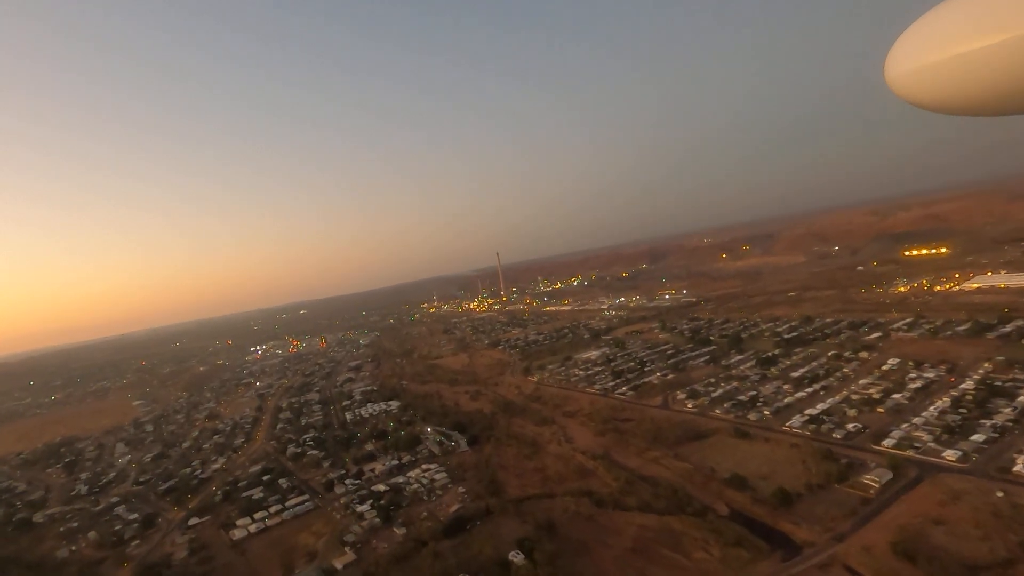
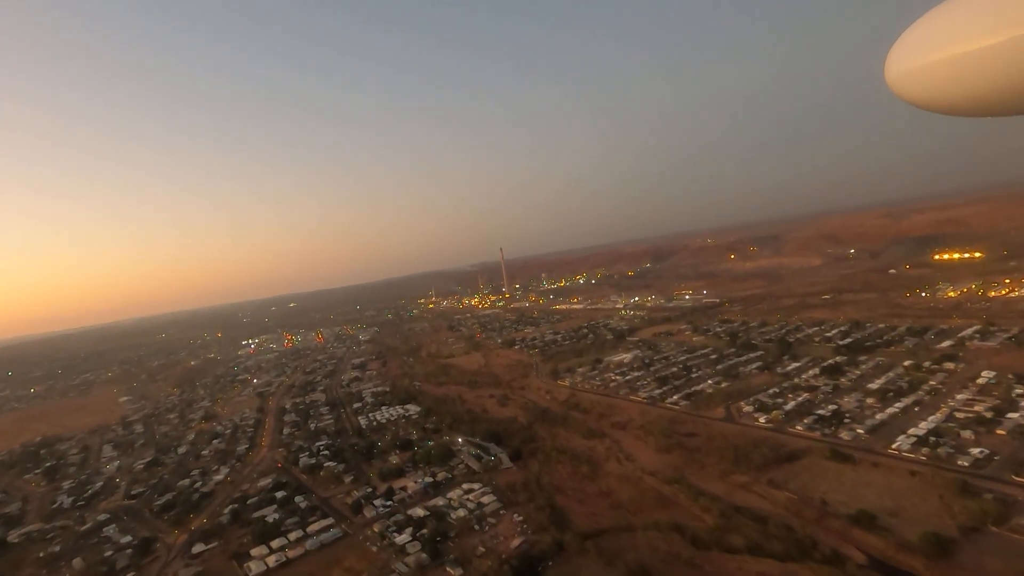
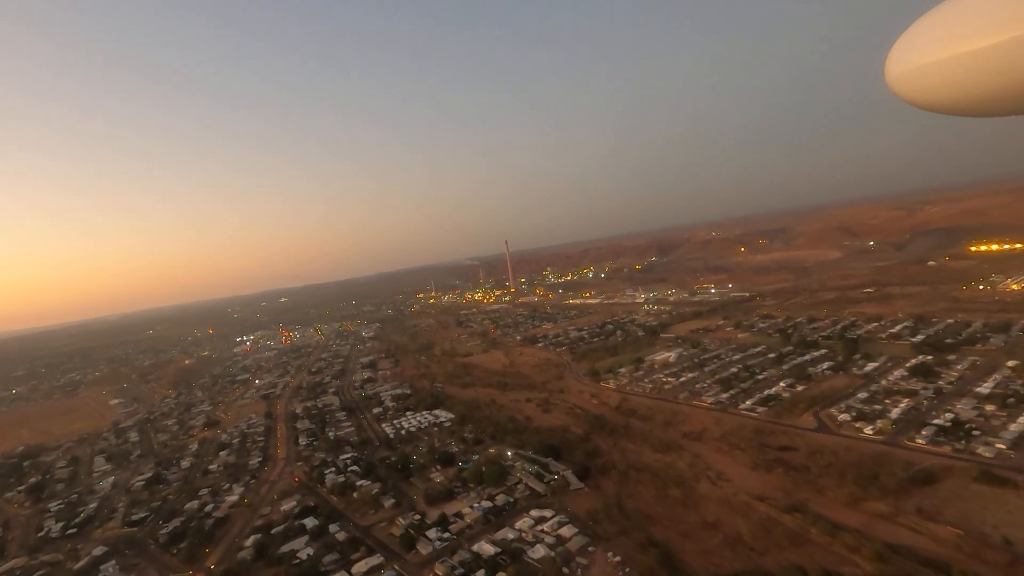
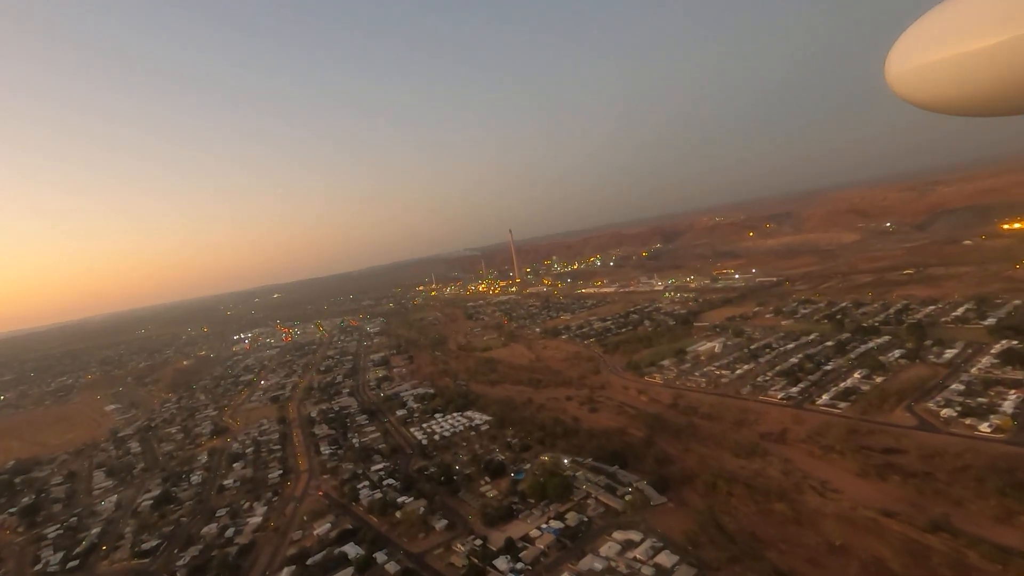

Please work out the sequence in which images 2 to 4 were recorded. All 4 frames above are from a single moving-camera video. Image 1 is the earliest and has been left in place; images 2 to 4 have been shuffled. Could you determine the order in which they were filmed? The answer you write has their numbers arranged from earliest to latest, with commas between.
2, 3, 4
